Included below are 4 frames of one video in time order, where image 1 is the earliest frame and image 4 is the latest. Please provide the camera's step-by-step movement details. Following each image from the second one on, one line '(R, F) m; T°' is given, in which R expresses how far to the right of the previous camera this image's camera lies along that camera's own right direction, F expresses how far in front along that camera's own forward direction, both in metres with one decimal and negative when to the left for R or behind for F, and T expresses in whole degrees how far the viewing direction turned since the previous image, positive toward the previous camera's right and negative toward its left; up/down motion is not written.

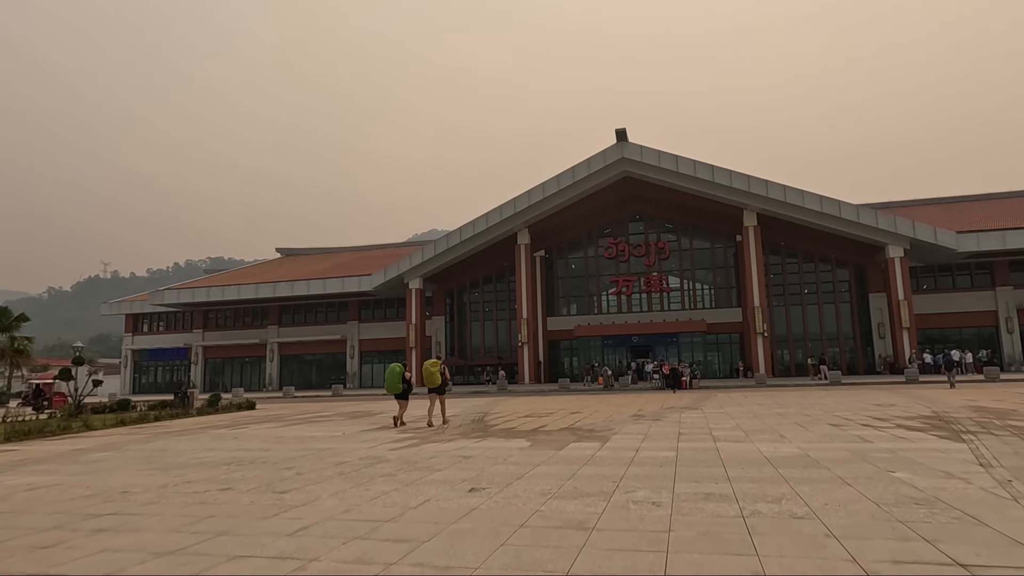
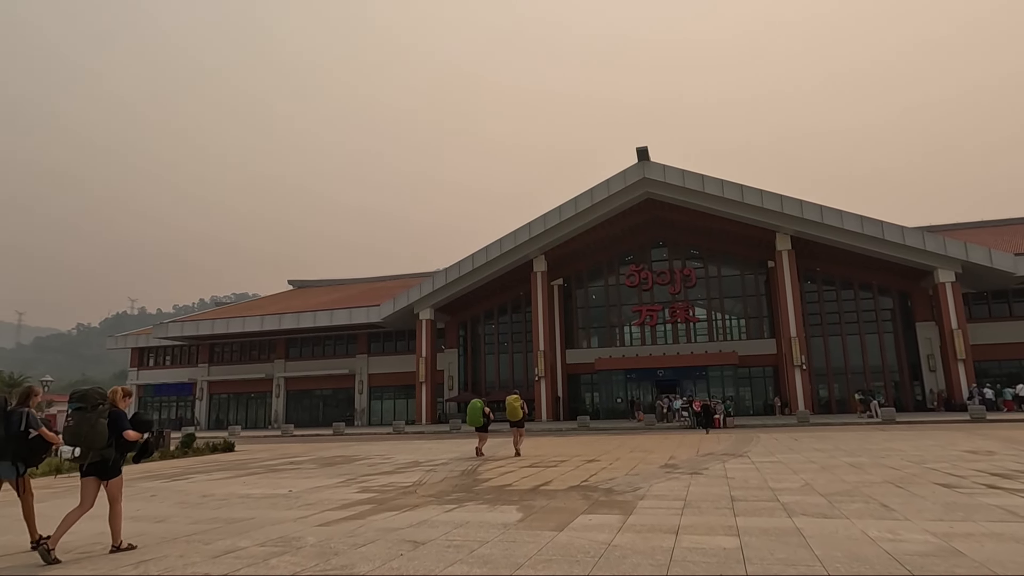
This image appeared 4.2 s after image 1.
(+0.5, +2.9) m; -2°
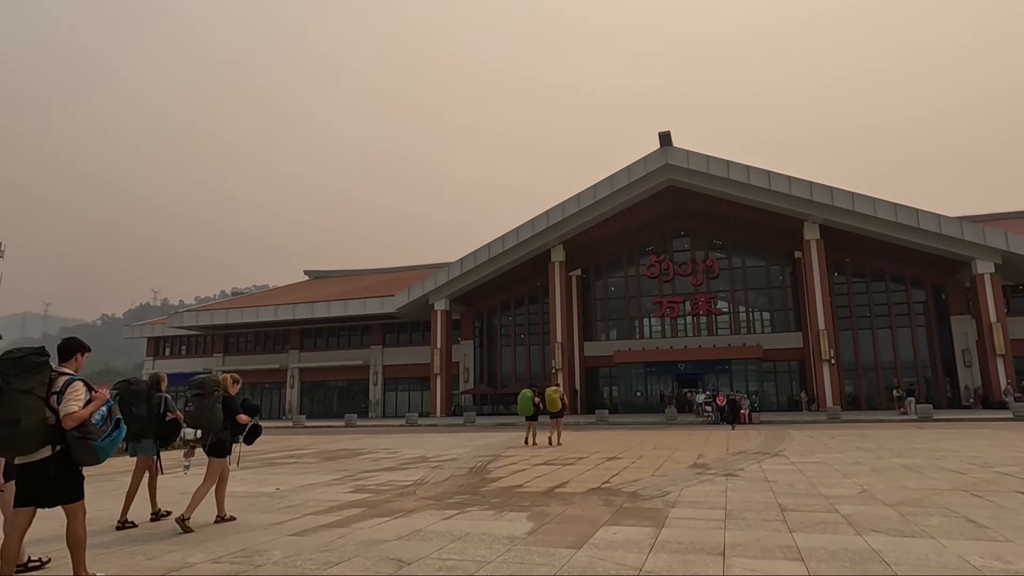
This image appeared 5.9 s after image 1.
(+0.1, +1.2) m; -2°
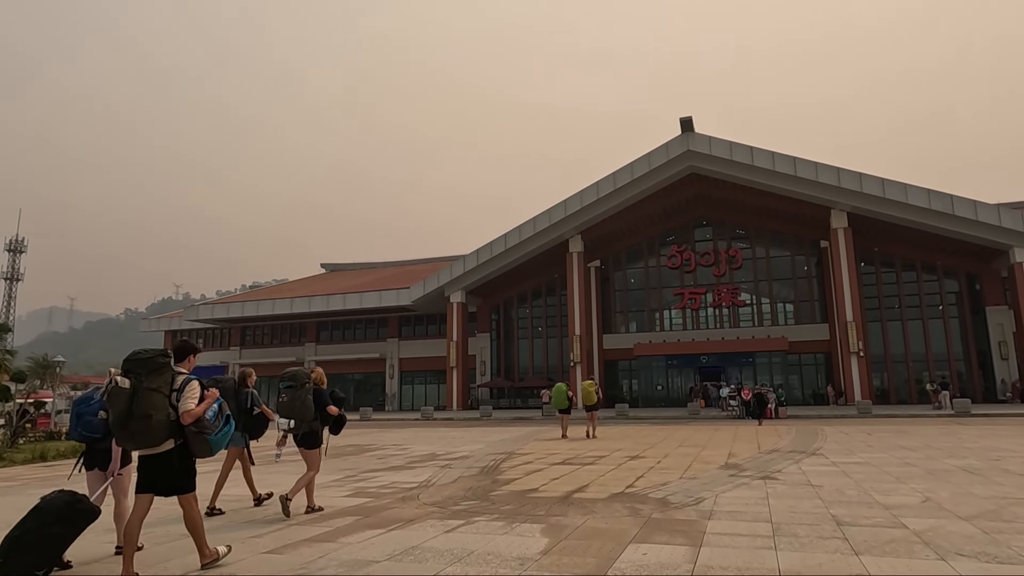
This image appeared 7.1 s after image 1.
(+0.1, +0.9) m; -2°
